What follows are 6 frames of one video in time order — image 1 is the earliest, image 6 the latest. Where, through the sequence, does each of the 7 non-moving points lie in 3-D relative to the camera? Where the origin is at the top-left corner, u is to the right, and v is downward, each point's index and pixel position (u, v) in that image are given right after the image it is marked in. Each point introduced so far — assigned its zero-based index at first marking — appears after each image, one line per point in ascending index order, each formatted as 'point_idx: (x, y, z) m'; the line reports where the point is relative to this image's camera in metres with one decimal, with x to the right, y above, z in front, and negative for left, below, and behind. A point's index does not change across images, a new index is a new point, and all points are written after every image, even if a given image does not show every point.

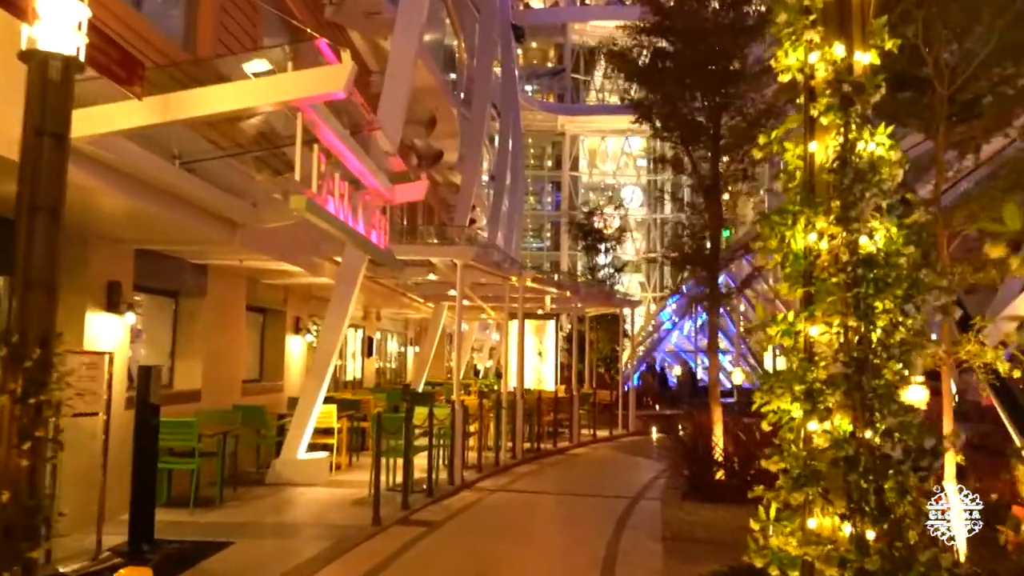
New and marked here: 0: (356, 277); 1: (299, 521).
0: (-2.1, +0.2, +14.0) m
1: (-2.2, -2.4, +10.9) m
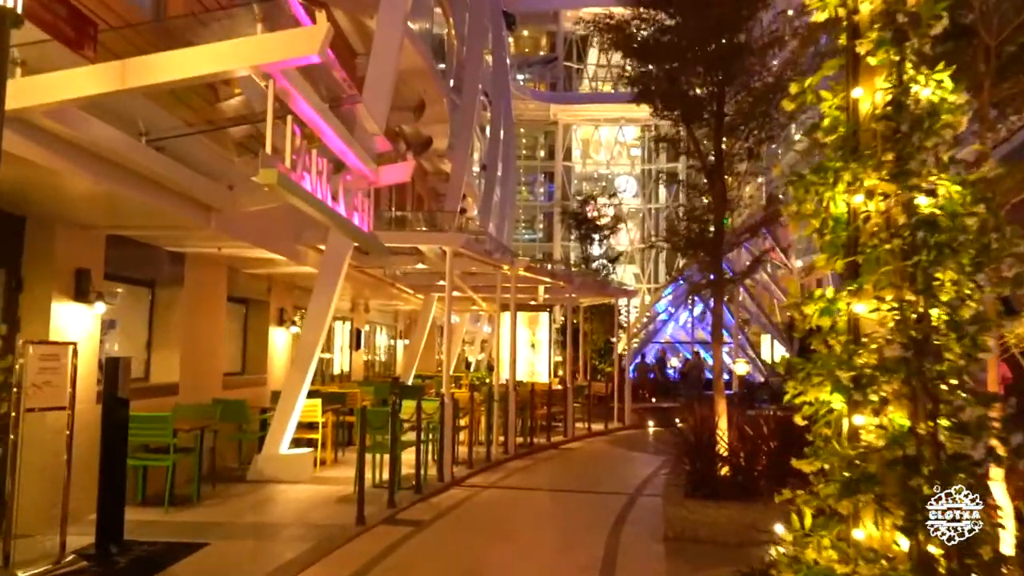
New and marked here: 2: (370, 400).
0: (-2.2, +0.3, +13.4) m
1: (-2.3, -2.3, +10.3) m
2: (-2.5, -1.9, +18.1) m
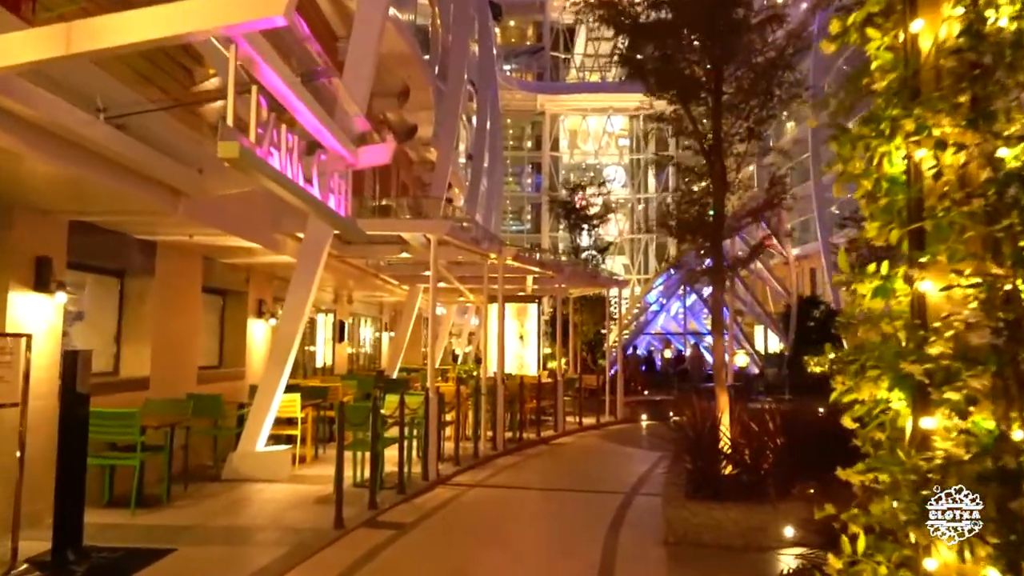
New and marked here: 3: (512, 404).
0: (-2.4, +0.4, +12.8) m
1: (-2.4, -2.2, +9.7) m
2: (-2.7, -1.8, +17.5) m
3: (0.0, -2.1, +19.4) m
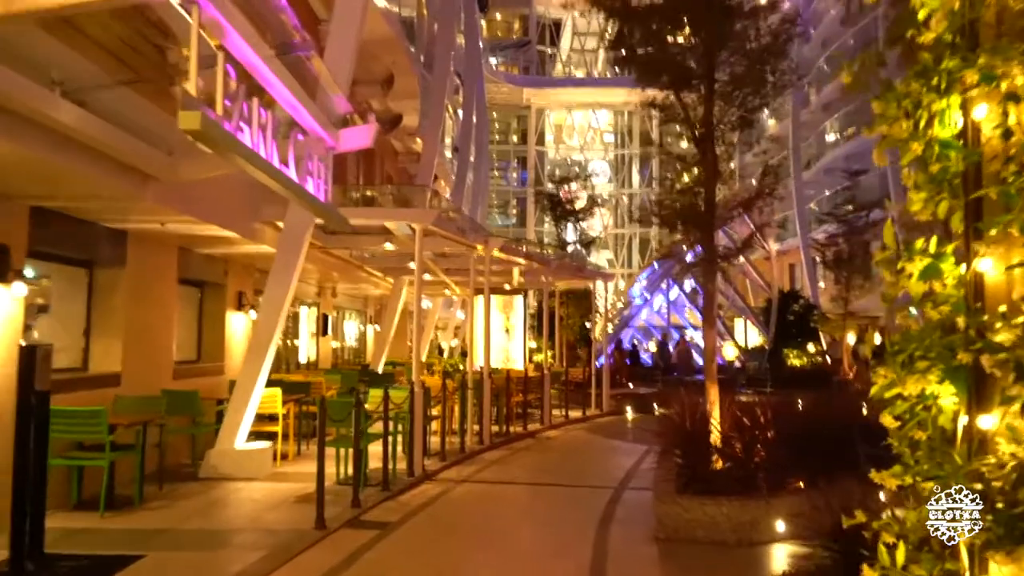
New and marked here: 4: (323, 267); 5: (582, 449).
0: (-2.5, +0.5, +12.4) m
1: (-2.5, -2.1, +9.3) m
2: (-2.9, -1.6, +17.1) m
3: (-0.3, -2.0, +19.0) m
4: (-3.6, +0.4, +19.7) m
5: (+1.2, -2.7, +17.7) m
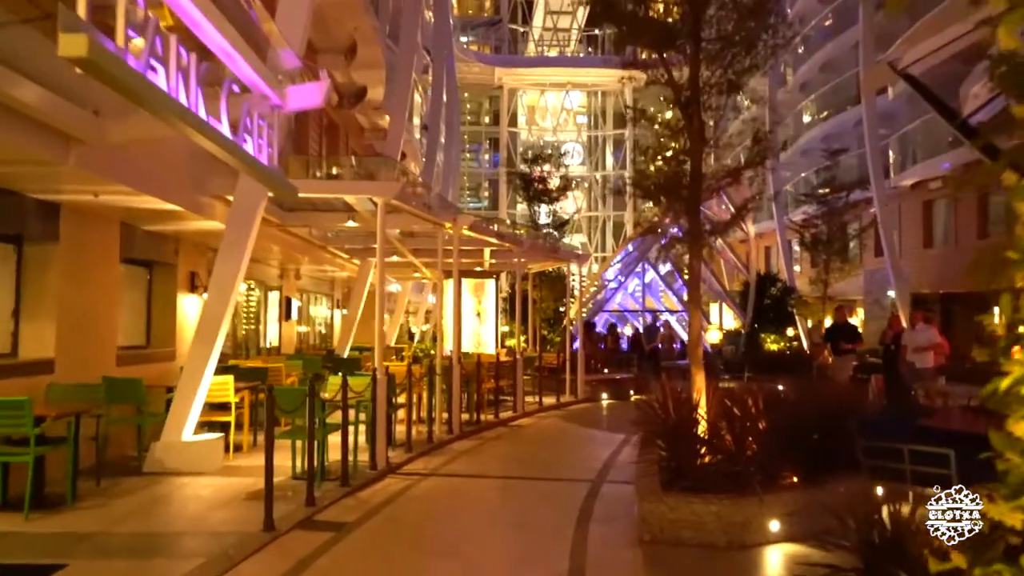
0: (-2.9, +0.8, +11.4) m
1: (-2.8, -1.9, +8.4) m
2: (-3.3, -1.3, +16.1) m
3: (-0.8, -1.7, +18.2) m
4: (-4.1, +0.7, +18.8) m
5: (+0.7, -2.4, +16.9) m
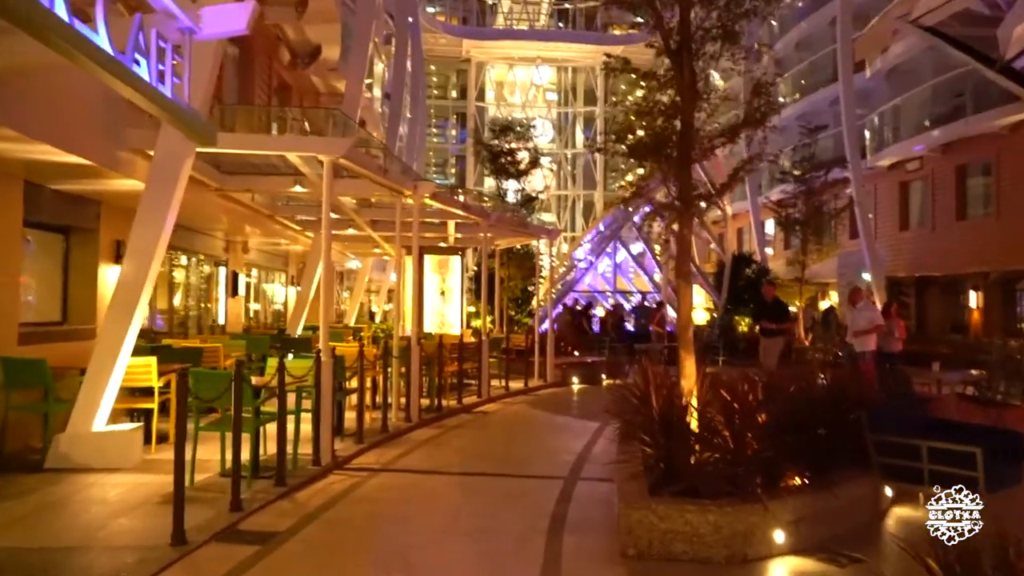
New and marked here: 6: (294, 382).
0: (-3.2, +1.1, +9.9) m
1: (-3.0, -1.7, +6.9) m
2: (-3.8, -1.0, +14.6) m
3: (-1.3, -1.3, +16.7) m
4: (-4.7, +1.2, +17.2) m
5: (+0.2, -2.1, +15.5) m
6: (-2.2, -1.0, +10.7) m
